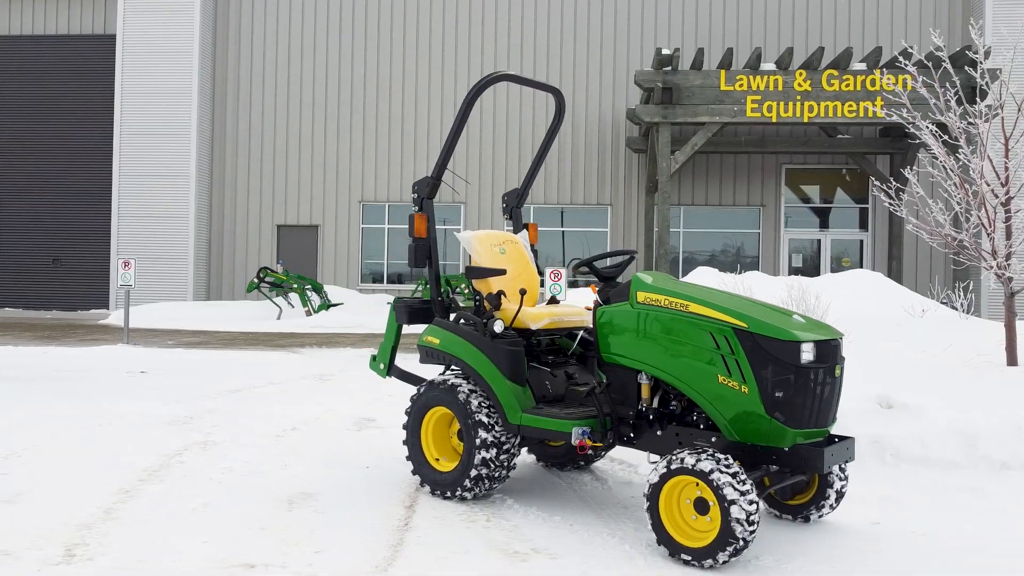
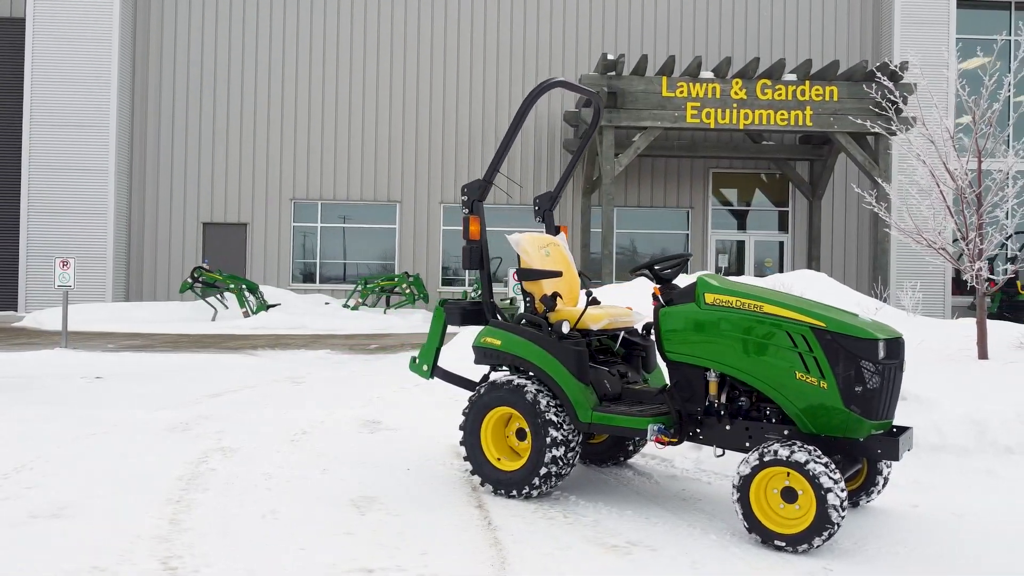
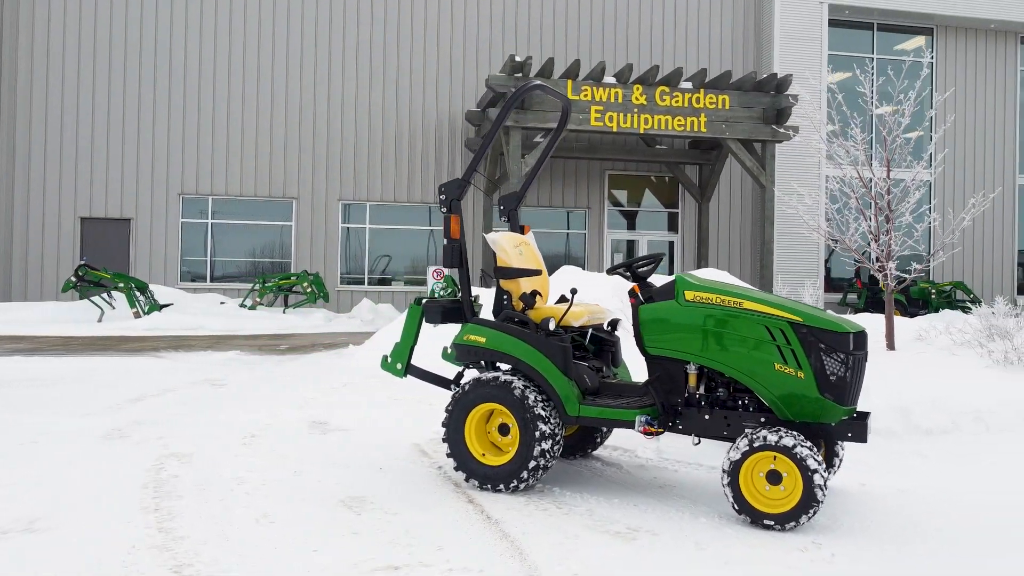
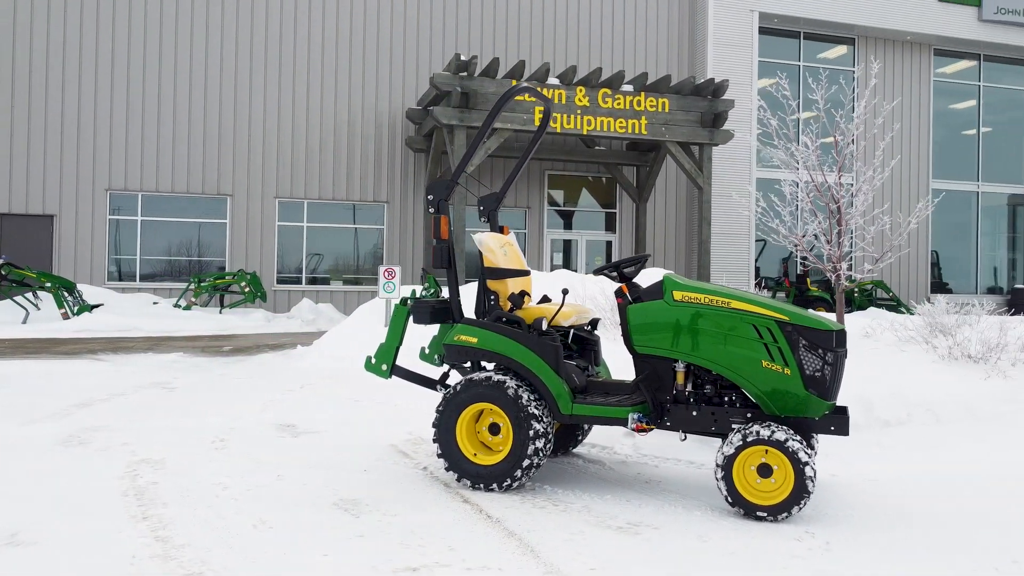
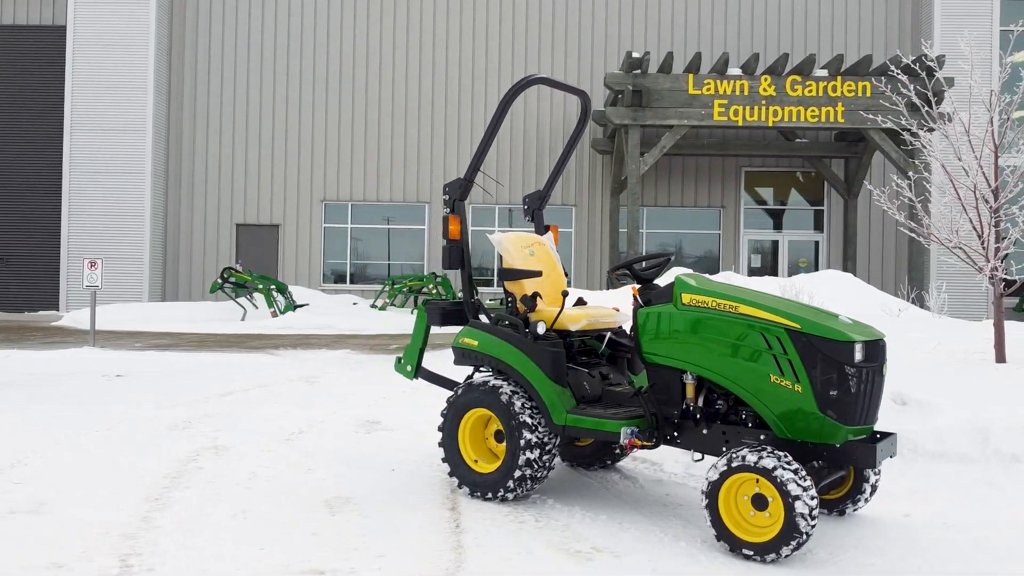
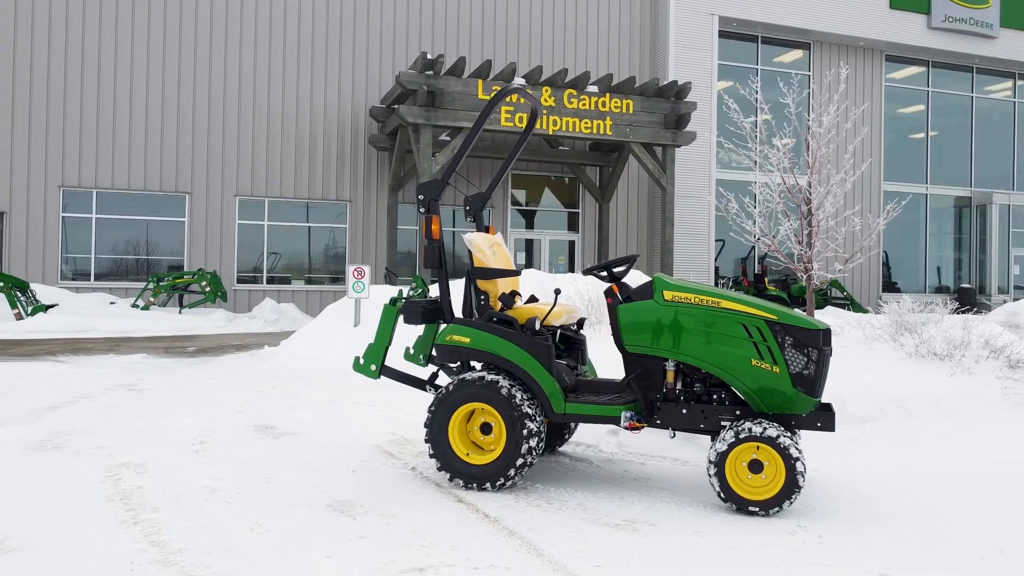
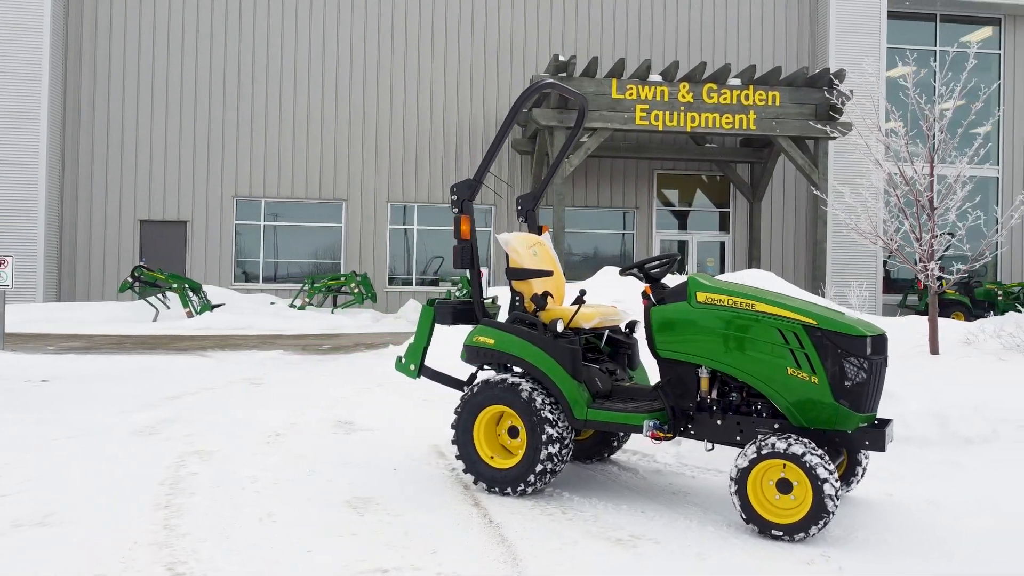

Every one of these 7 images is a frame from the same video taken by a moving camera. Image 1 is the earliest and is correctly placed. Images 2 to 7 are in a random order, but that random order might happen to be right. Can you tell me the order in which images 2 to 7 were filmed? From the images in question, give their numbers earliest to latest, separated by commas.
5, 2, 7, 3, 4, 6
